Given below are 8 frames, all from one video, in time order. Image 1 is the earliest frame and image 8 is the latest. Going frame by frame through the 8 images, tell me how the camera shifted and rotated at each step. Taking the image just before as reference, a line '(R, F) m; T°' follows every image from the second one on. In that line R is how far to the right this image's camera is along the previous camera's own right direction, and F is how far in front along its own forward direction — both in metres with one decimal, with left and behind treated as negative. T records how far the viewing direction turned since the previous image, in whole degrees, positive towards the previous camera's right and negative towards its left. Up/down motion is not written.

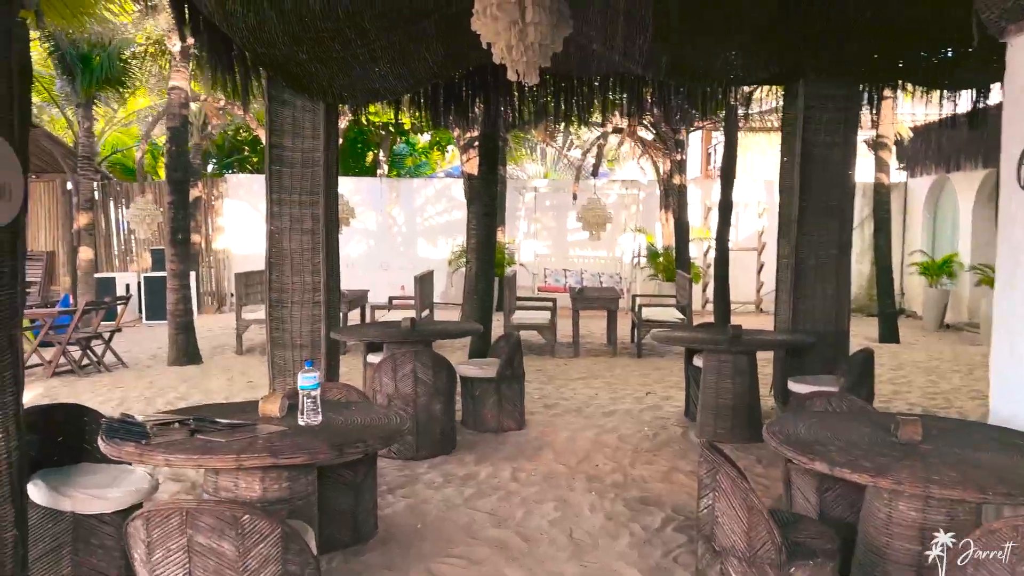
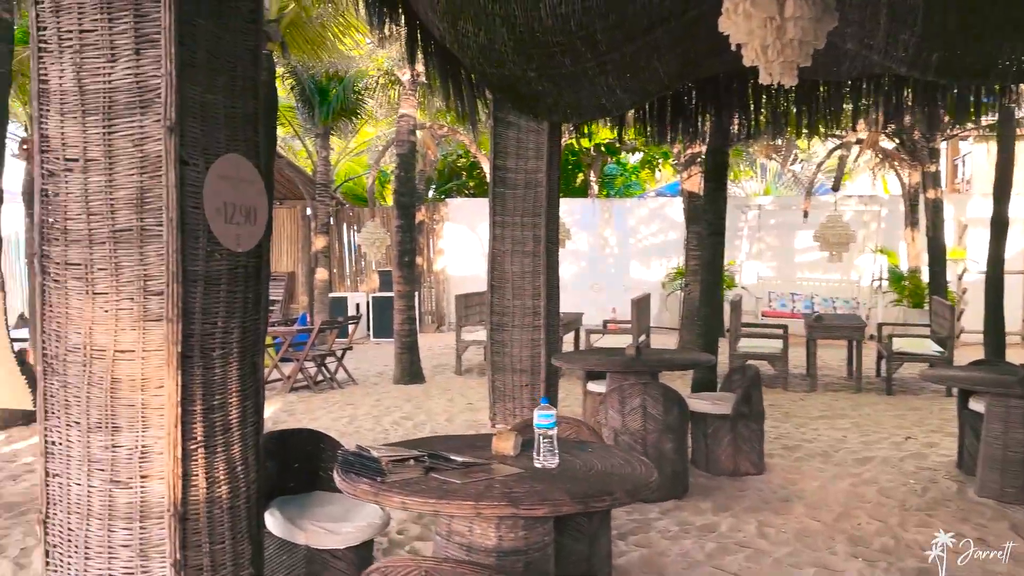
(-0.2, +0.4) m; -14°
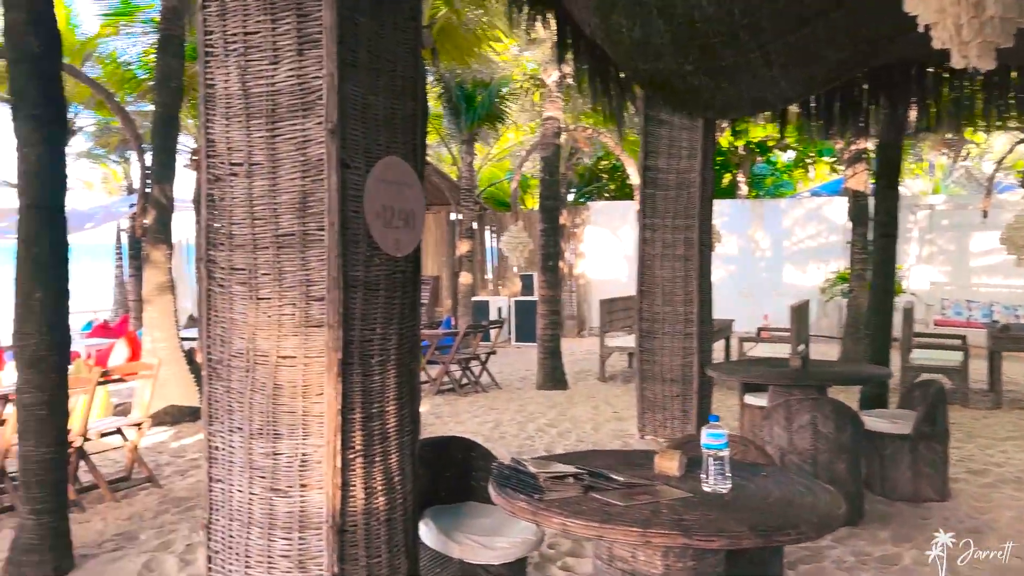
(-0.1, +0.2) m; -9°
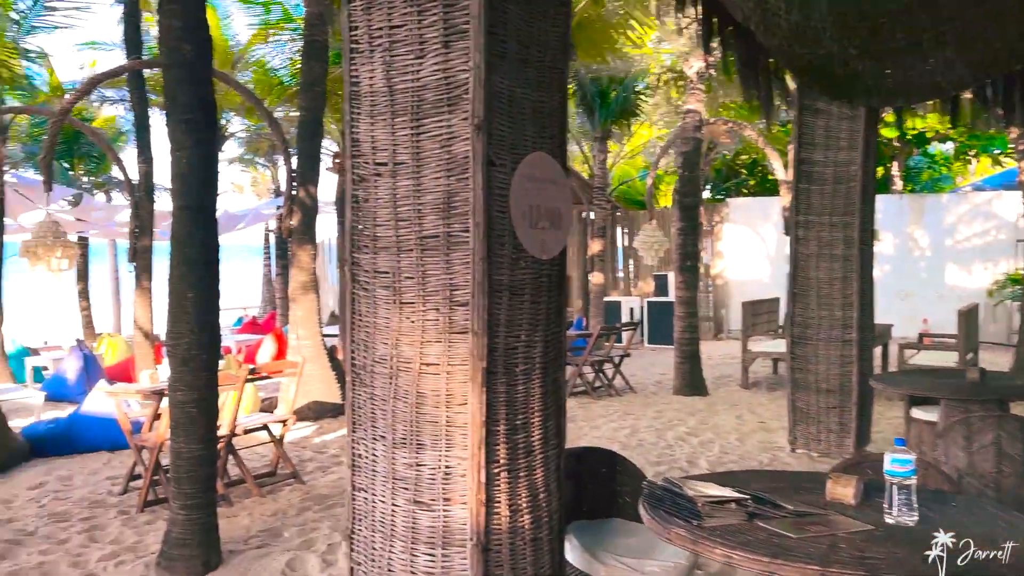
(-0.1, +0.2) m; -9°
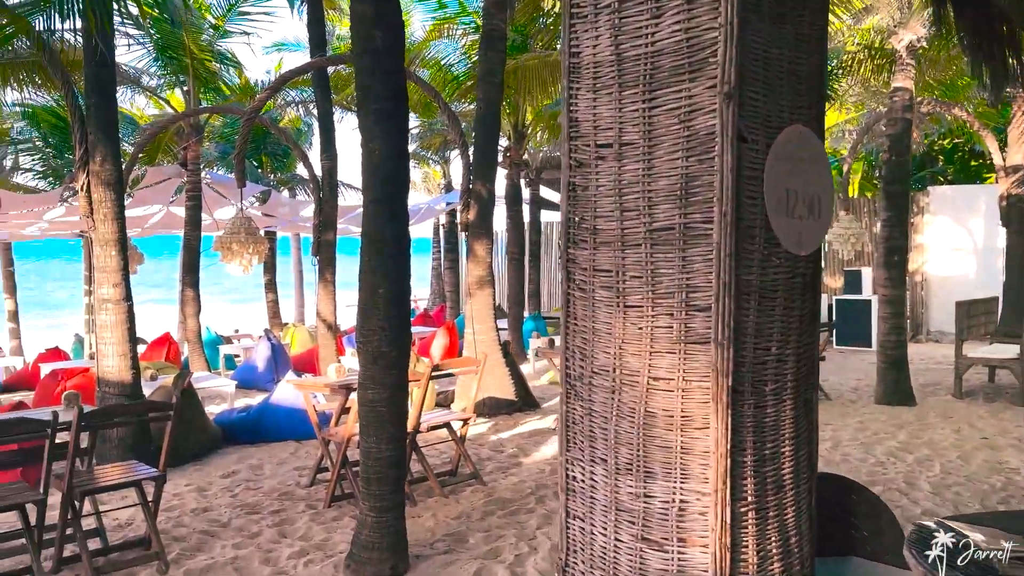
(-0.2, +0.3) m; -11°
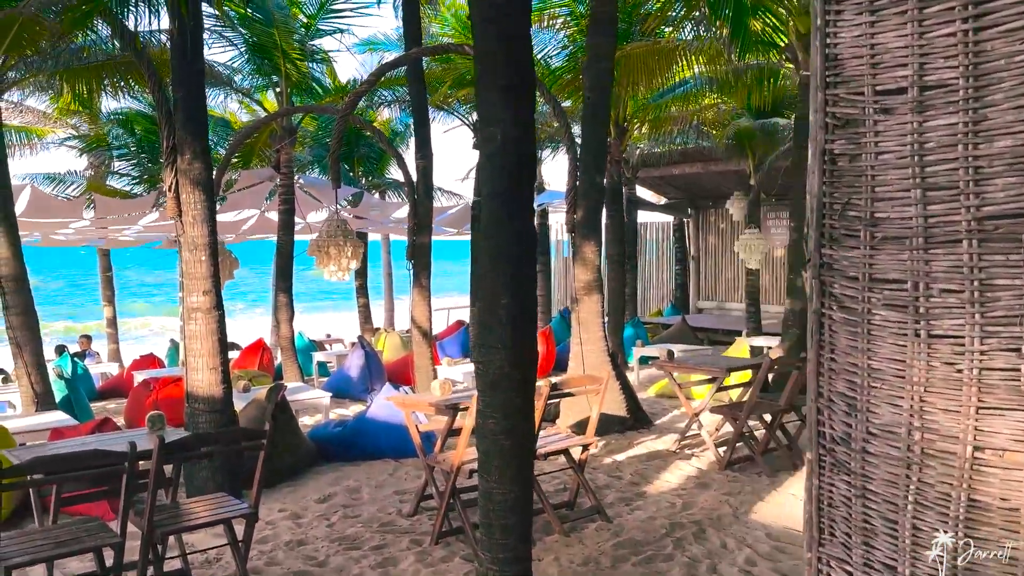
(-0.3, +0.6) m; -6°
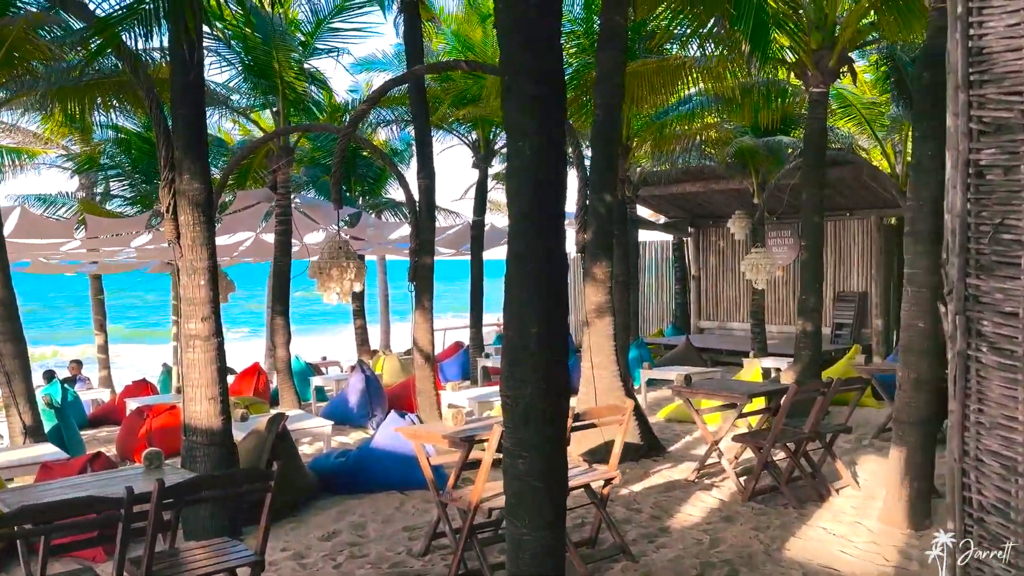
(-0.1, +0.2) m; +1°
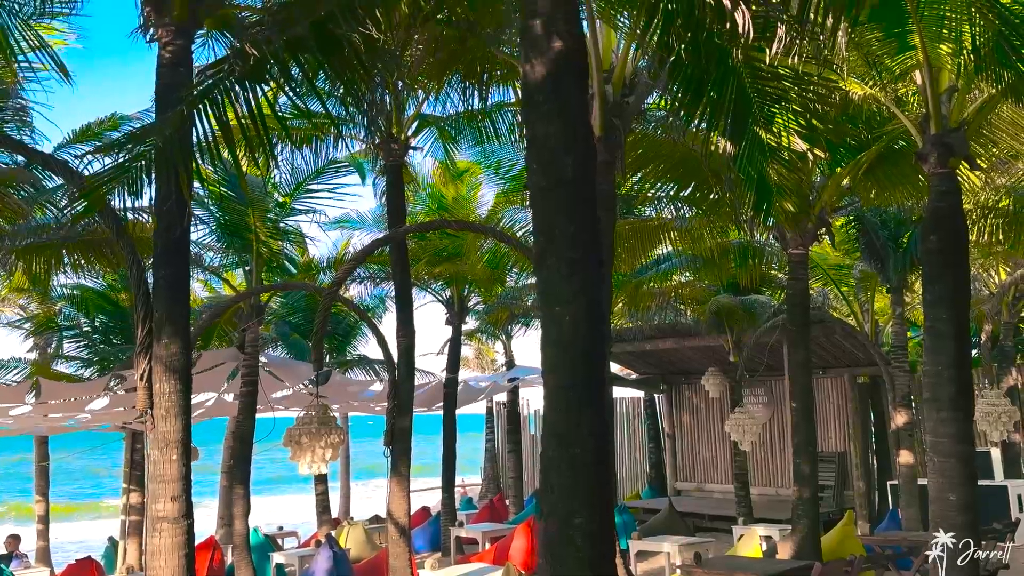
(-0.3, +0.3) m; +3°
